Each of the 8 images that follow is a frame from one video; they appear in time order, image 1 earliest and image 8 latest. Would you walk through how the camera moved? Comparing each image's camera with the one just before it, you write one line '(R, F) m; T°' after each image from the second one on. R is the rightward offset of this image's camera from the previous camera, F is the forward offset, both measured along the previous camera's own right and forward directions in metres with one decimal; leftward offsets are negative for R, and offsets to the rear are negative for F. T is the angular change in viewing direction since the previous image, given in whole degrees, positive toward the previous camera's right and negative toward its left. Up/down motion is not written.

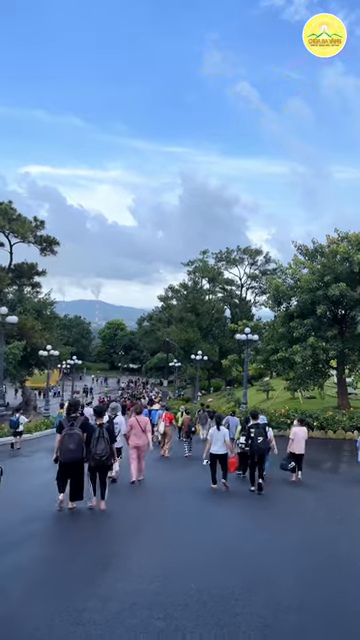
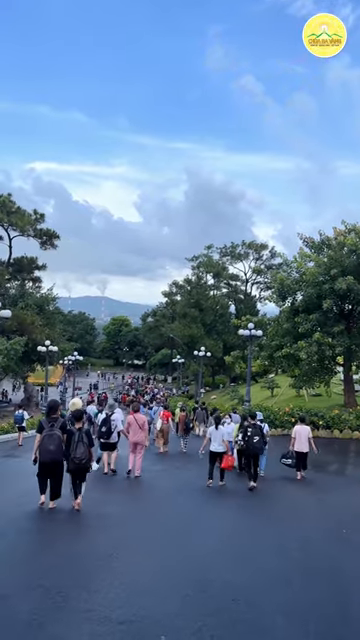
(+0.2, +0.6) m; -1°
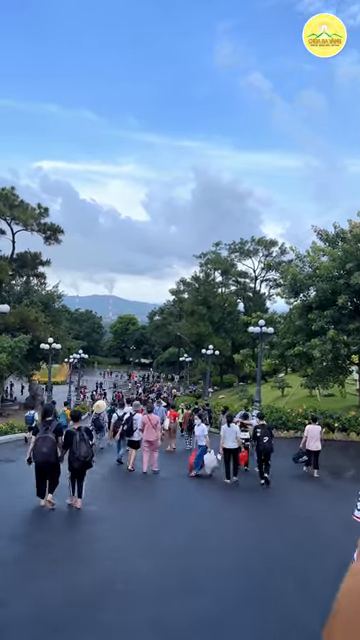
(0.0, +0.8) m; -1°
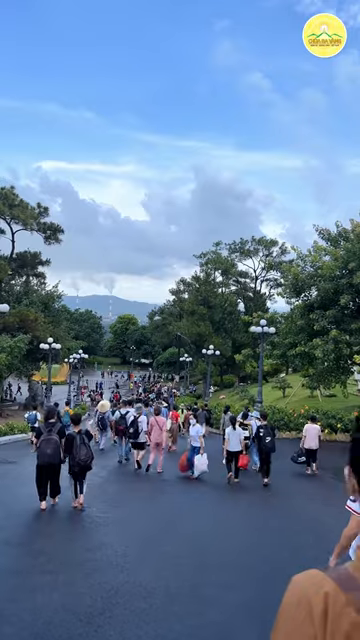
(0.0, +0.1) m; 0°
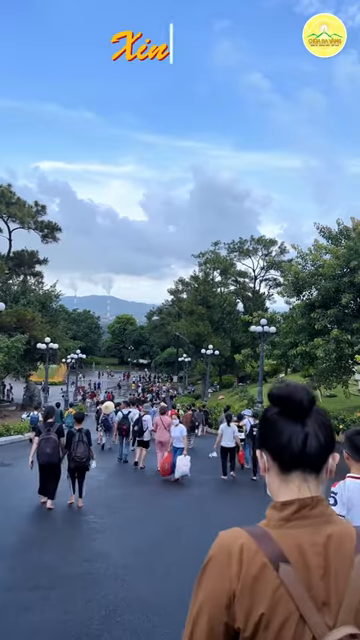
(0.0, +0.3) m; 0°
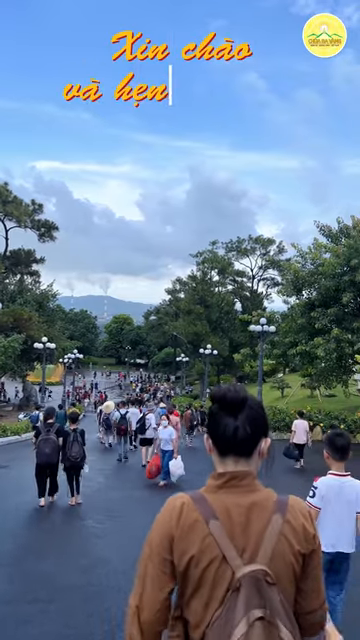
(-0.1, +0.2) m; 0°
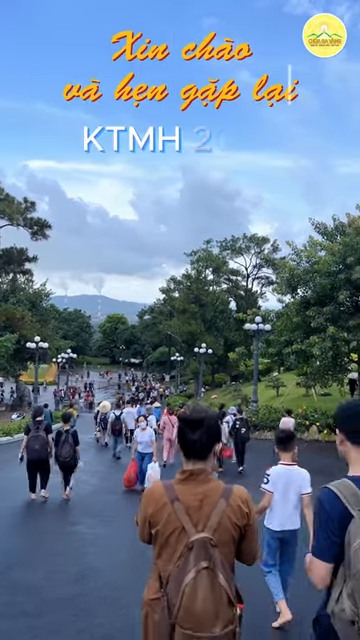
(0.0, +0.2) m; +1°
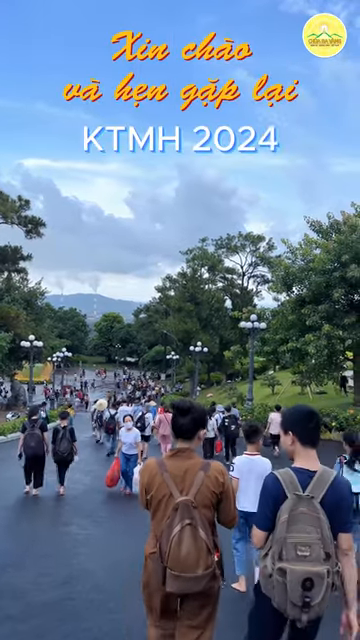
(0.0, +0.1) m; 0°
